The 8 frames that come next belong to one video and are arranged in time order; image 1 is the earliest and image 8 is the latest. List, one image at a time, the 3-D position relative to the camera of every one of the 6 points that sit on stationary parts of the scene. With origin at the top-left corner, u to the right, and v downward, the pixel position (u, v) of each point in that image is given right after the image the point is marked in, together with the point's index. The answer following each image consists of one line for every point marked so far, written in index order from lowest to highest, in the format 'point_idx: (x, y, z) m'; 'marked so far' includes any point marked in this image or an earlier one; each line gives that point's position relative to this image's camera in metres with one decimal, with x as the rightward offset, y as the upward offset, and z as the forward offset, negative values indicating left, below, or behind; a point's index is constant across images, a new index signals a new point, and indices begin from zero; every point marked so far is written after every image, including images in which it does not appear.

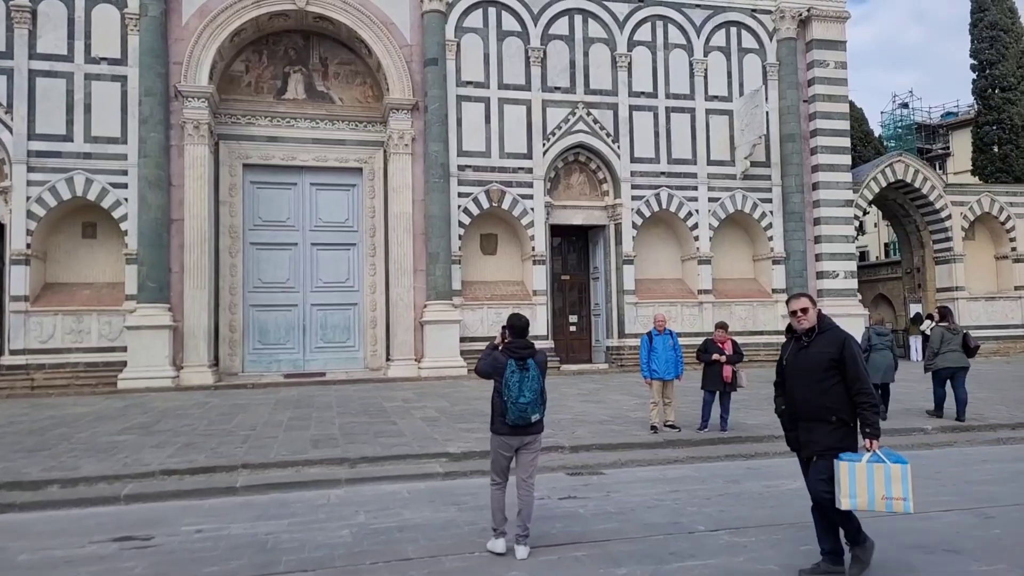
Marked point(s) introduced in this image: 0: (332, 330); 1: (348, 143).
0: (-5.1, -1.2, +19.5) m
1: (-4.6, +4.1, +19.7) m
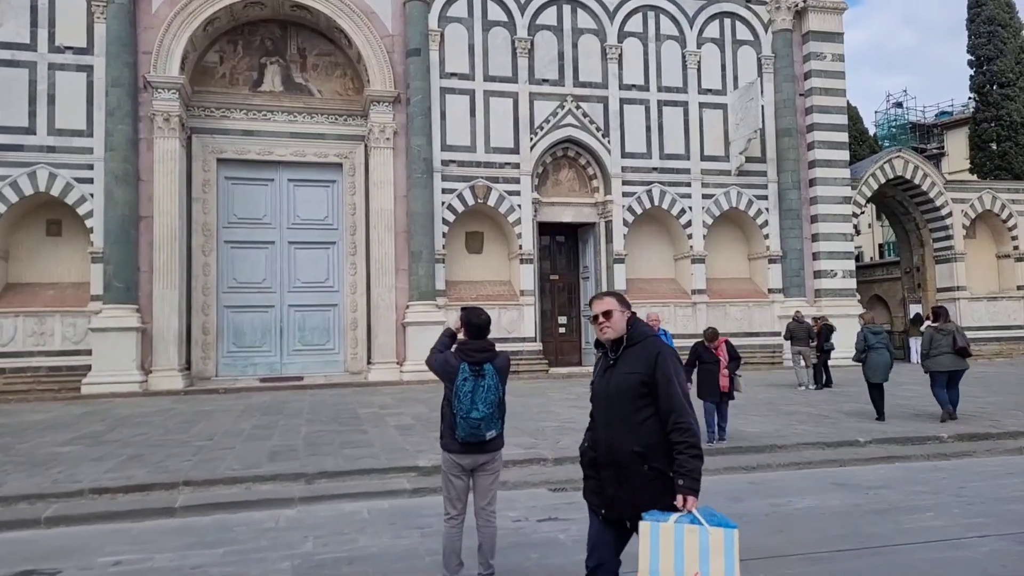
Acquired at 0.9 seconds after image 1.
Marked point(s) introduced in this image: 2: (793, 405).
0: (-5.4, -1.2, +18.7) m
1: (-5.0, +4.1, +18.9) m
2: (+4.8, -2.0, +11.9) m
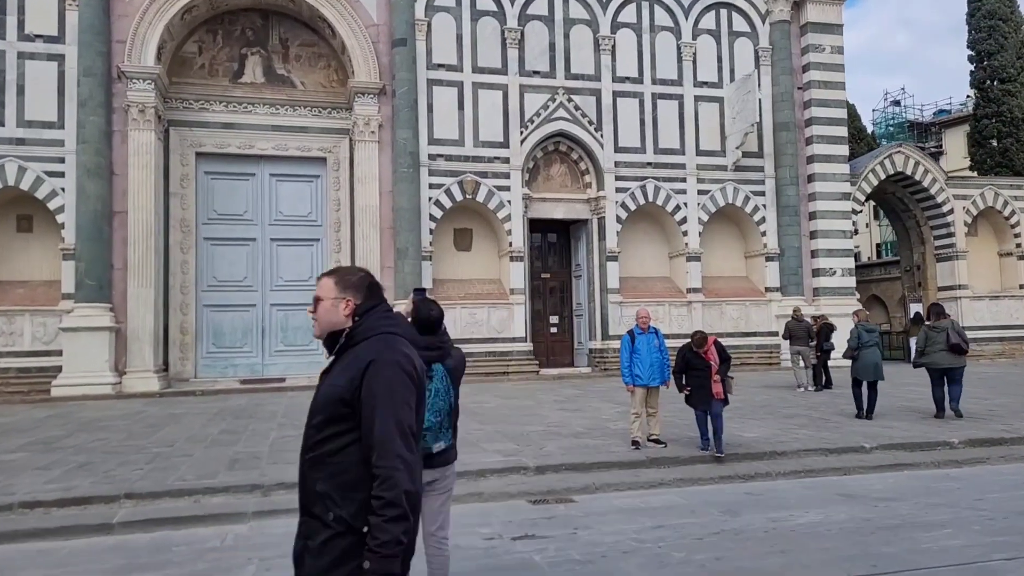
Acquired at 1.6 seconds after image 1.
0: (-5.7, -1.2, +18.1) m
1: (-5.3, +4.1, +18.3) m
2: (+4.5, -1.9, +11.3) m
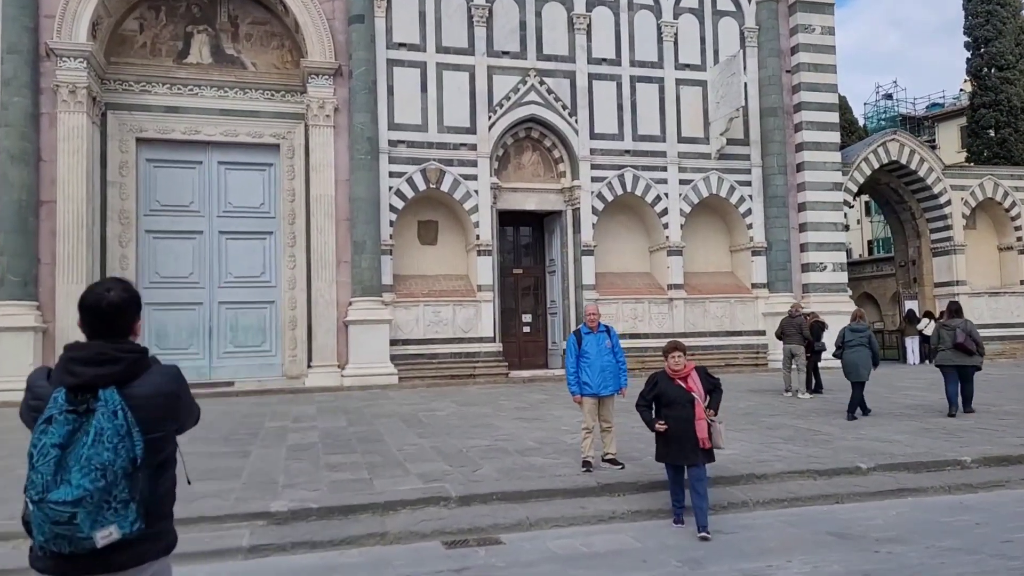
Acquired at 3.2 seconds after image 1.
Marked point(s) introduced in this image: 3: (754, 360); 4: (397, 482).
0: (-6.5, -1.1, +16.8) m
1: (-6.1, +4.2, +16.9) m
2: (+3.8, -1.9, +10.1) m
3: (+6.4, -1.9, +18.5) m
4: (-1.0, -1.7, +6.1) m
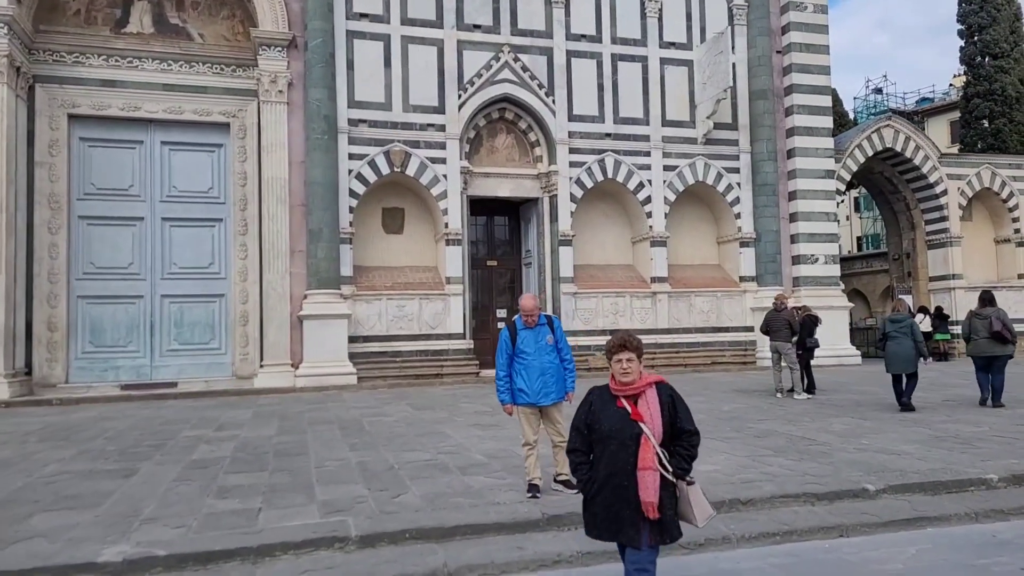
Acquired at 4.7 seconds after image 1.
0: (-7.2, -0.9, +15.4) m
1: (-6.7, +4.4, +15.5) m
2: (+3.2, -1.7, +8.9) m
3: (+5.7, -1.8, +17.3) m
4: (-1.5, -1.6, +4.8) m
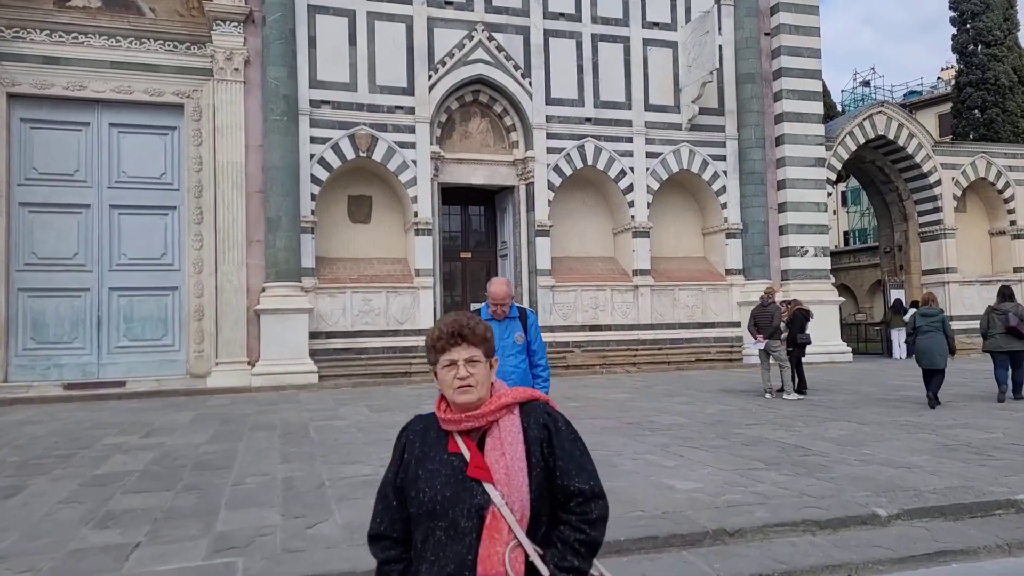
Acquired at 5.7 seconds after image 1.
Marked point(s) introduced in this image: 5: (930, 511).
0: (-7.7, -0.7, +14.4) m
1: (-7.3, +4.5, +14.5) m
2: (+2.8, -1.6, +8.0) m
3: (+5.1, -1.6, +16.5) m
4: (-1.9, -1.5, +3.9) m
5: (+2.9, -1.5, +4.8) m
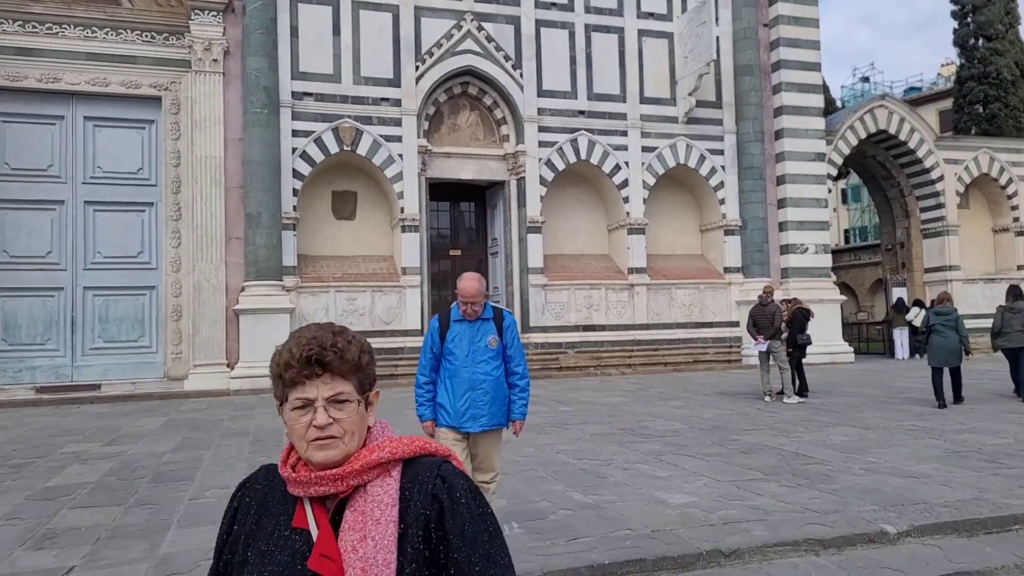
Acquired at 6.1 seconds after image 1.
0: (-7.9, -0.7, +13.8) m
1: (-7.5, +4.6, +14.0) m
2: (+2.6, -1.6, +7.5) m
3: (+4.9, -1.6, +16.0) m
4: (-2.1, -1.5, +3.4) m
5: (+2.7, -1.5, +4.3) m
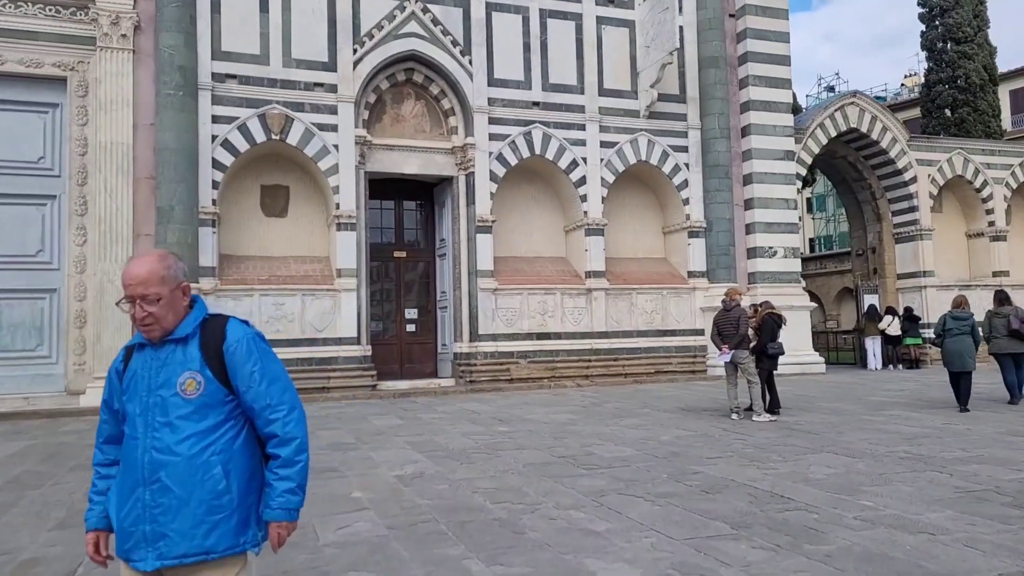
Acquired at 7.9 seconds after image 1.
0: (-8.9, -0.8, +12.2) m
1: (-8.5, +4.5, +12.5) m
2: (+1.9, -1.6, +6.4) m
3: (+3.8, -1.7, +14.9) m
4: (-2.6, -1.4, +2.0) m
5: (+2.1, -1.5, +3.2) m
